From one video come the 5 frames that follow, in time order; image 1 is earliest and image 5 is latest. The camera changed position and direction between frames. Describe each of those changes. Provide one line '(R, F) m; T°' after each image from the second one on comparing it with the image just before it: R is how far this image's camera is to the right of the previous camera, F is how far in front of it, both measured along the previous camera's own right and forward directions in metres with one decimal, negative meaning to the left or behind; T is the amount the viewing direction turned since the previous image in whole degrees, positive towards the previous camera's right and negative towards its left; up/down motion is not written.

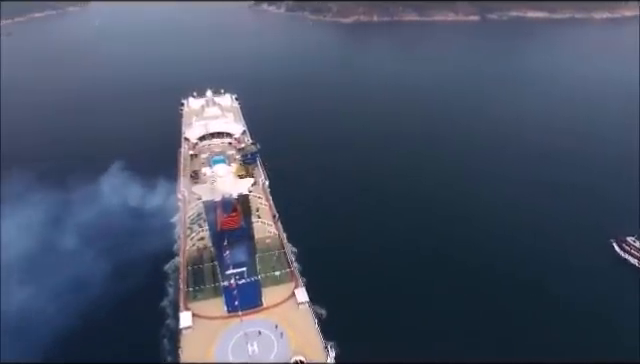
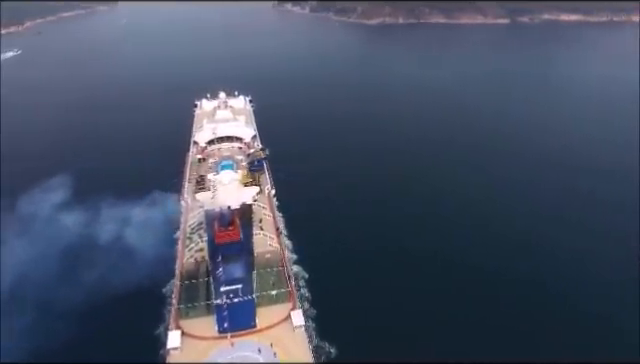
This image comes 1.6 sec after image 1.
(+2.5, +4.2) m; -3°
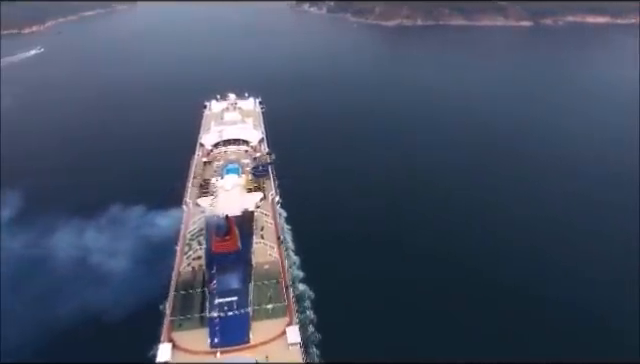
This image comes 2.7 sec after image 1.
(+1.7, +2.8) m; -2°
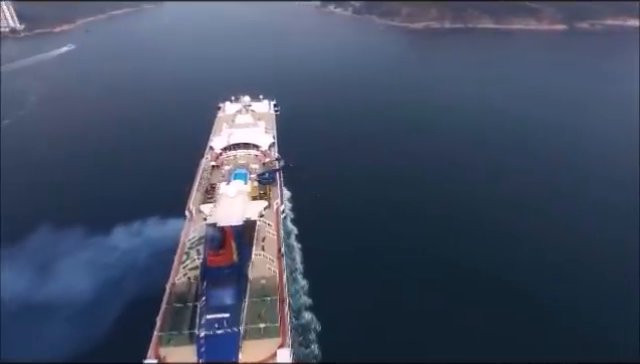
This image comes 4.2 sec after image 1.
(+2.4, +3.8) m; -3°
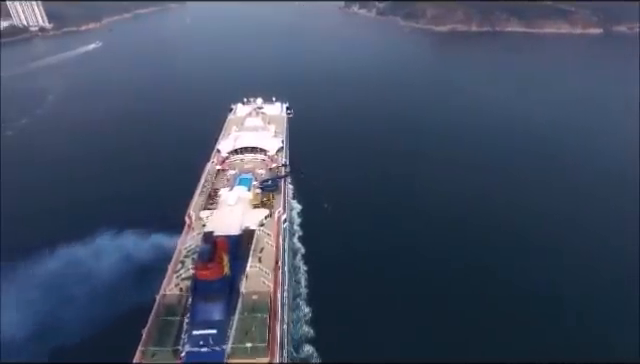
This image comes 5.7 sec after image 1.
(+2.3, +3.7) m; -3°
